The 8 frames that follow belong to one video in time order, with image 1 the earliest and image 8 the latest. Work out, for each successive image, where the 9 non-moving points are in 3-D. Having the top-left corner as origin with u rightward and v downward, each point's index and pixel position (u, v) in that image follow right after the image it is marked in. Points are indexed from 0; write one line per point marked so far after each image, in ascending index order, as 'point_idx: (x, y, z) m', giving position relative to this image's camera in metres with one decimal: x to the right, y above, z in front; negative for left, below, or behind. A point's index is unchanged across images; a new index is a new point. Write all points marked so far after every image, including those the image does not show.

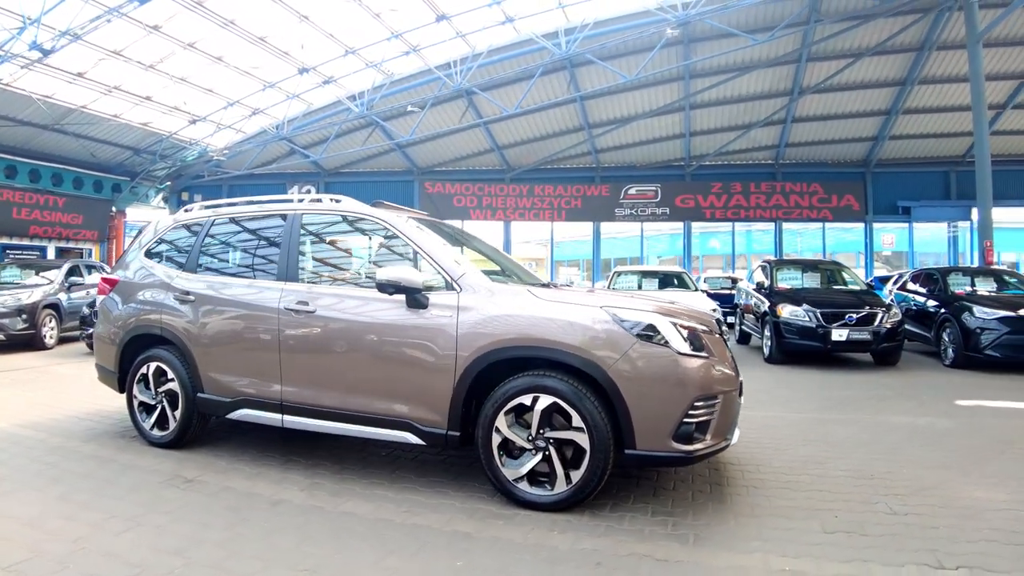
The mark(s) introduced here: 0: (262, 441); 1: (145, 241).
0: (-1.8, -1.2, +4.3) m
1: (-2.9, +0.4, +4.6) m
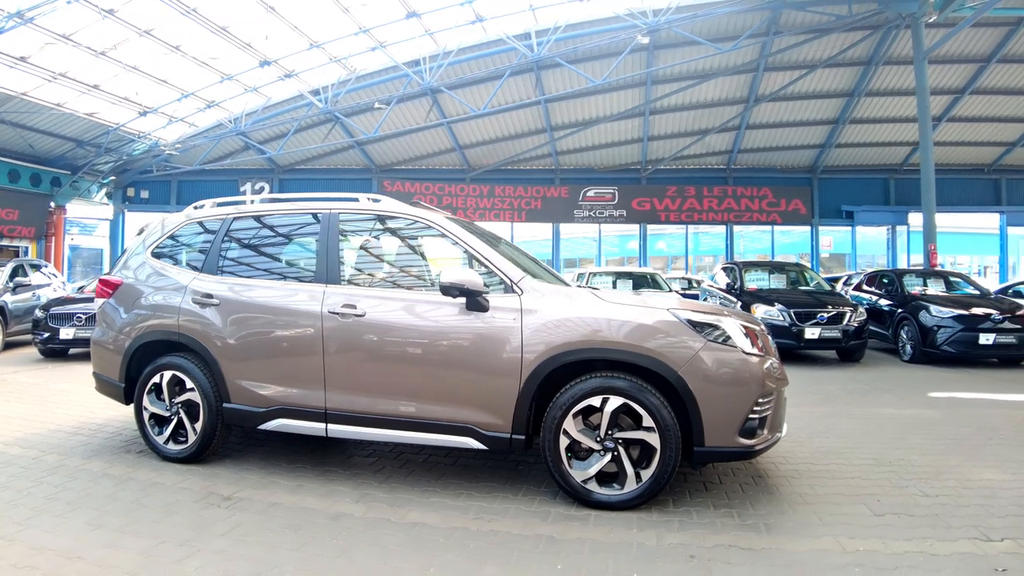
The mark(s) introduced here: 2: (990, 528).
0: (-1.5, -1.2, +4.1) m
1: (-2.6, +0.4, +4.3) m
2: (+2.7, -1.3, +3.3) m
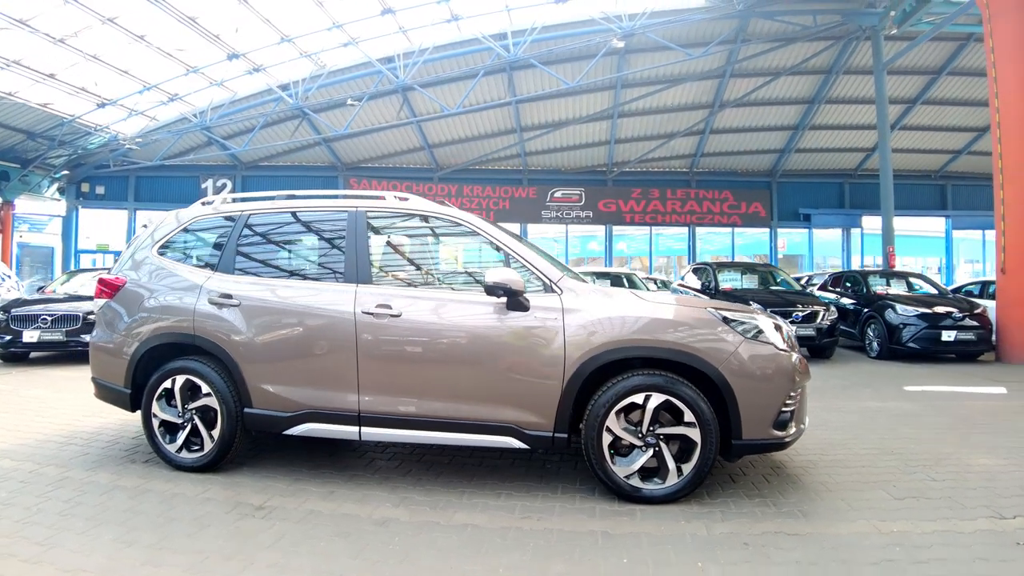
0: (-1.3, -1.2, +4.0) m
1: (-2.5, +0.4, +4.1) m
2: (+2.9, -1.3, +3.5) m
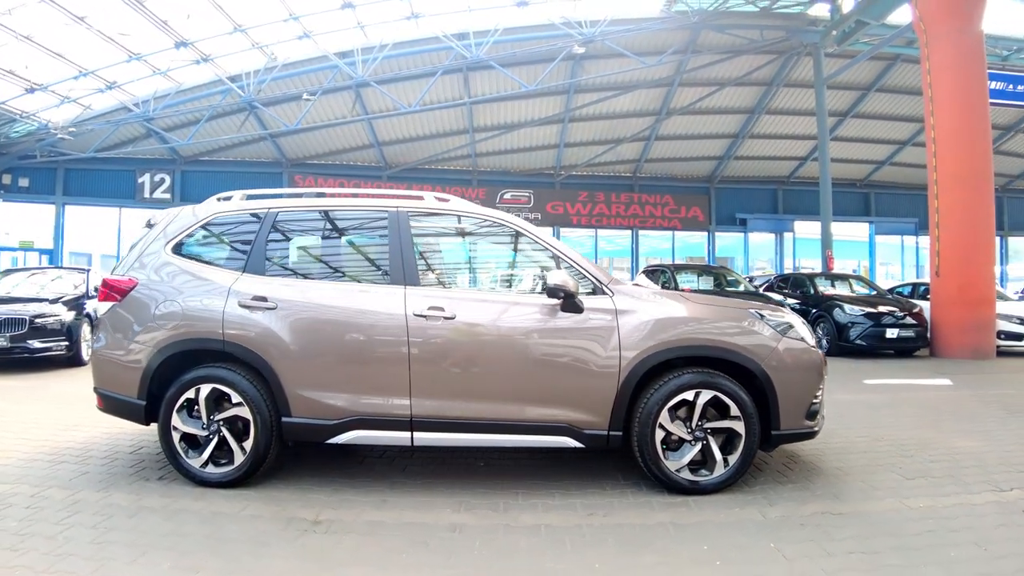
0: (-1.1, -1.2, +3.9) m
1: (-2.2, +0.3, +3.8) m
2: (+3.2, -1.3, +3.9) m
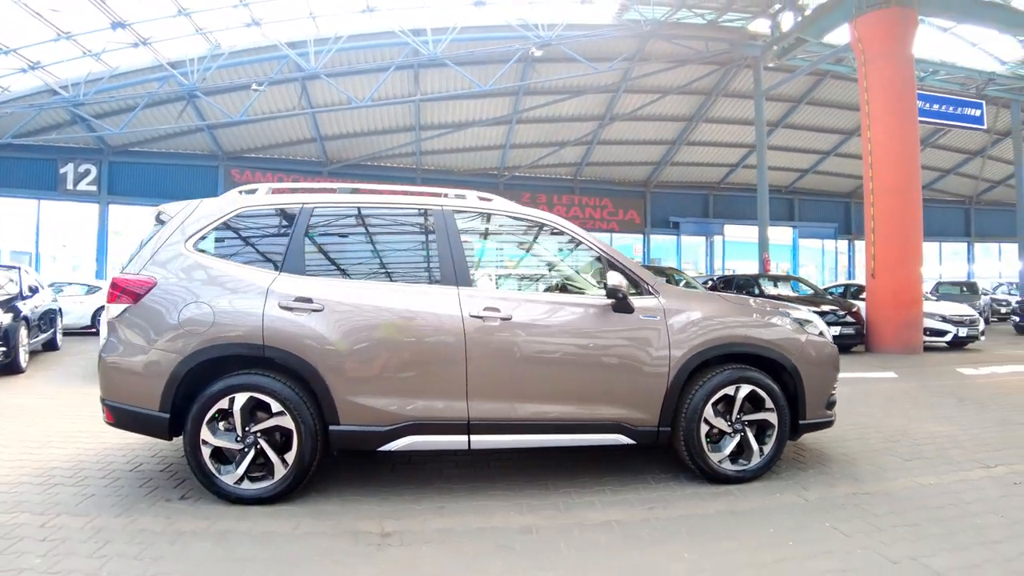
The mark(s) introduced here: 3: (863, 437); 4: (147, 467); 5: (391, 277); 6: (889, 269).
0: (-0.8, -1.2, +3.8) m
1: (-2.0, +0.3, +3.6) m
2: (+3.4, -1.3, +4.3) m
3: (+3.0, -1.3, +5.0) m
4: (-2.5, -1.3, +4.1) m
5: (-0.7, +0.1, +3.5) m
6: (+7.0, +0.3, +10.9) m
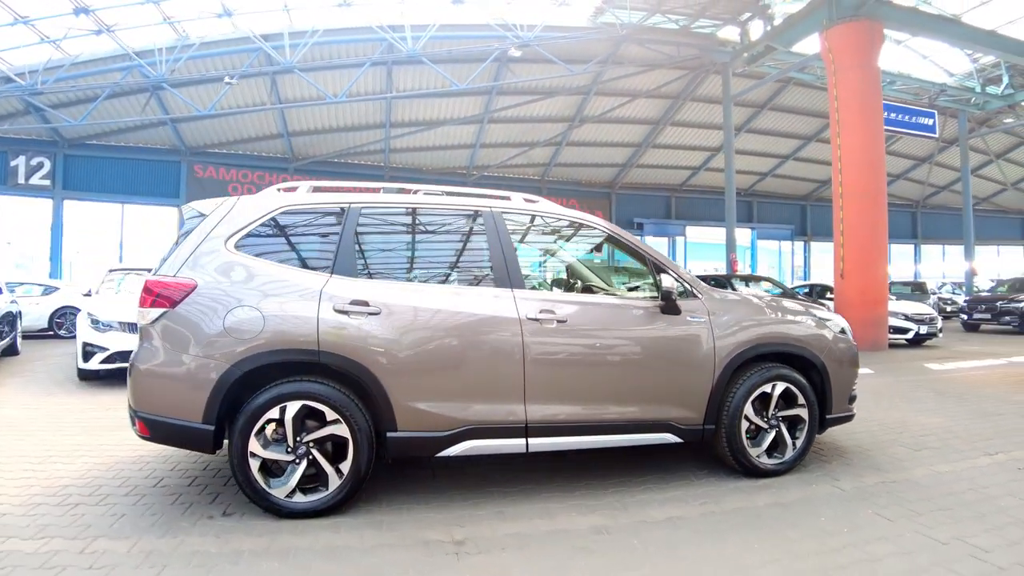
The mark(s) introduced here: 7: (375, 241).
0: (-0.5, -1.2, +3.7) m
1: (-1.6, +0.3, +3.4) m
2: (+3.7, -1.3, +4.6) m
3: (+3.2, -1.3, +5.2) m
4: (-2.2, -1.3, +3.9) m
5: (-0.4, +0.1, +3.4) m
6: (+6.7, +0.3, +11.4) m
7: (-0.8, +0.3, +3.5) m
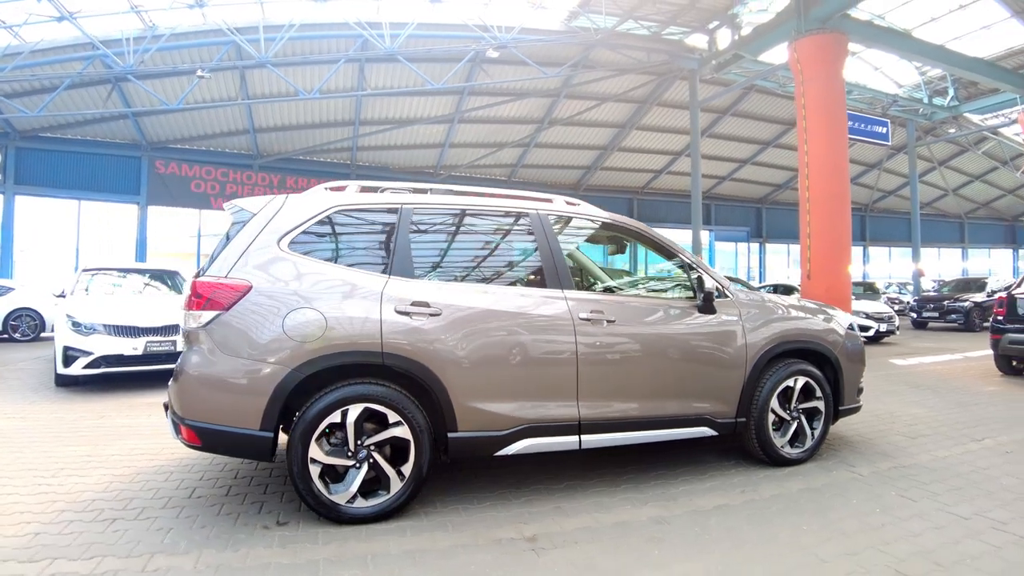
0: (-0.3, -1.2, +3.7) m
1: (-1.3, +0.3, +3.4) m
2: (+3.9, -1.3, +4.9) m
3: (+3.3, -1.3, +5.5) m
4: (-2.0, -1.3, +3.8) m
5: (-0.1, 0.0, +3.5) m
6: (+6.4, +0.3, +12.0) m
7: (-0.5, +0.3, +3.5) m
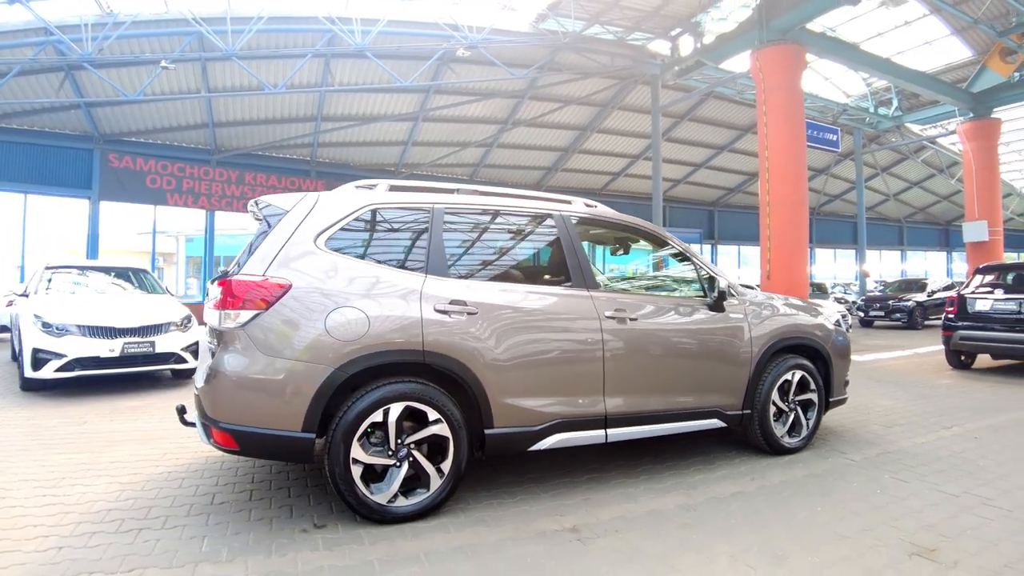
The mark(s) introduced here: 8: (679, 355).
0: (-0.1, -1.2, +3.8) m
1: (-1.2, +0.3, +3.4) m
2: (+3.9, -1.3, +5.3) m
3: (+3.3, -1.3, +5.9) m
4: (-1.8, -1.3, +3.7) m
5: (+0.1, +0.1, +3.6) m
6: (+5.8, +0.4, +12.5) m
7: (-0.3, +0.3, +3.5) m
8: (+1.1, -0.4, +3.8) m
